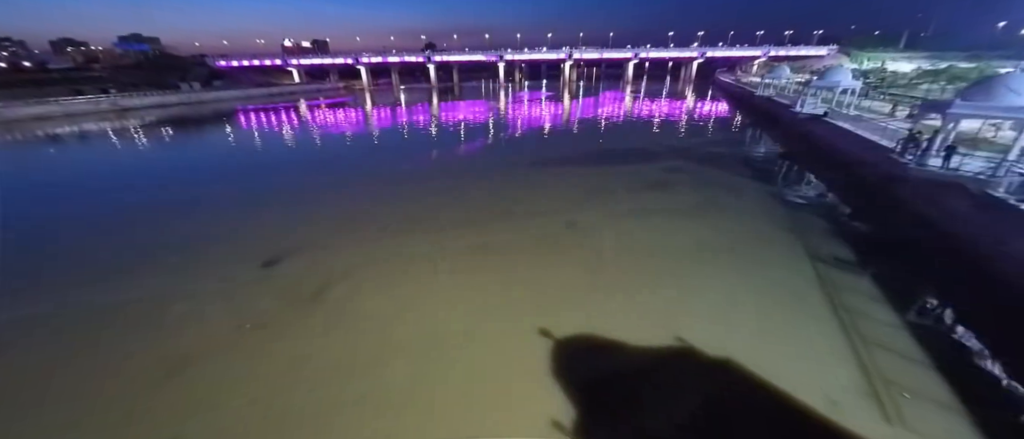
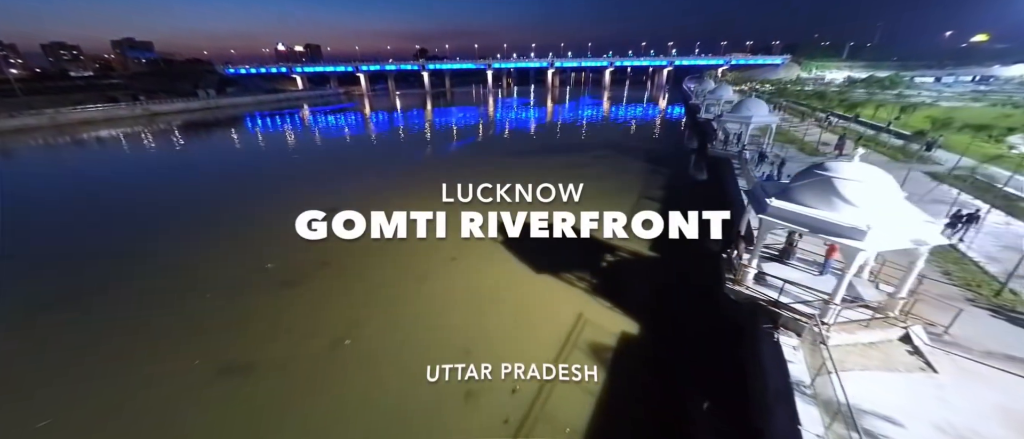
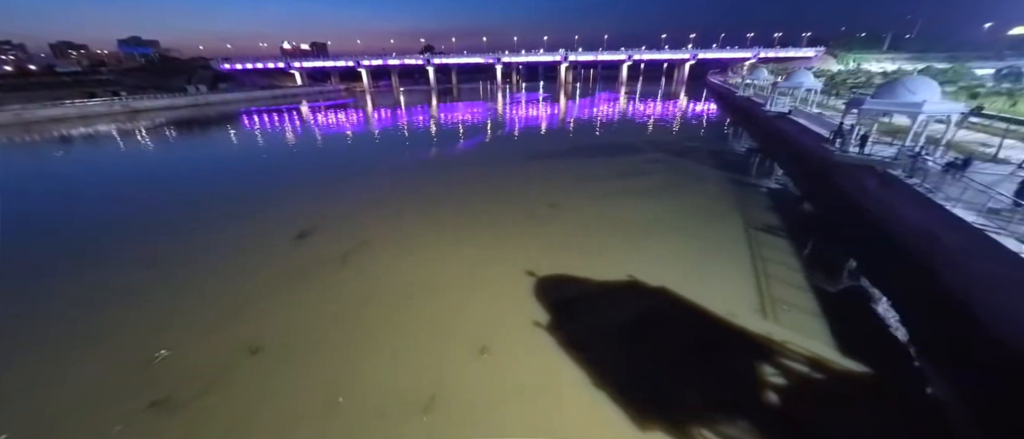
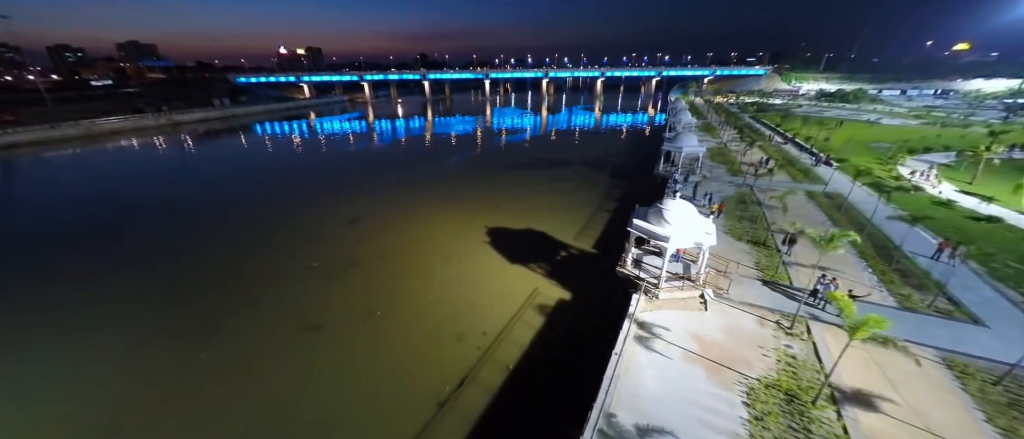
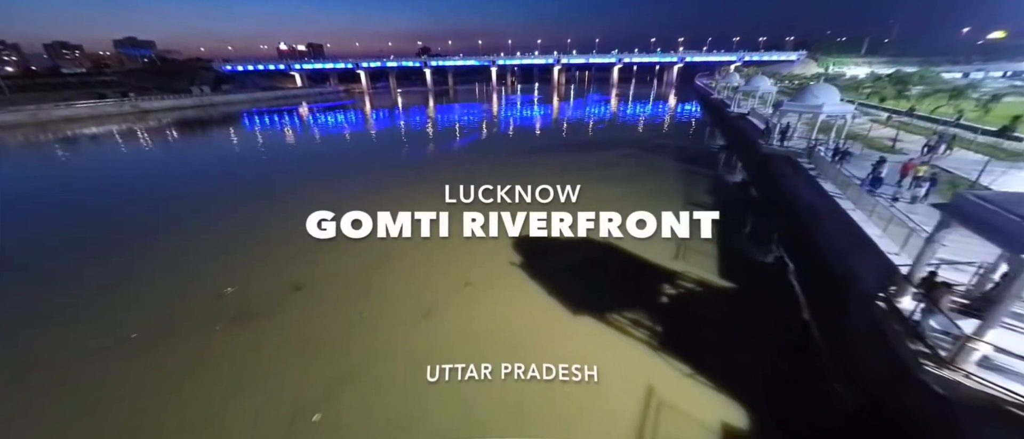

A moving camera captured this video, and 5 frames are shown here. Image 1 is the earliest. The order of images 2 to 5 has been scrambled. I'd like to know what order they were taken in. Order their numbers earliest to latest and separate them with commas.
3, 5, 2, 4
